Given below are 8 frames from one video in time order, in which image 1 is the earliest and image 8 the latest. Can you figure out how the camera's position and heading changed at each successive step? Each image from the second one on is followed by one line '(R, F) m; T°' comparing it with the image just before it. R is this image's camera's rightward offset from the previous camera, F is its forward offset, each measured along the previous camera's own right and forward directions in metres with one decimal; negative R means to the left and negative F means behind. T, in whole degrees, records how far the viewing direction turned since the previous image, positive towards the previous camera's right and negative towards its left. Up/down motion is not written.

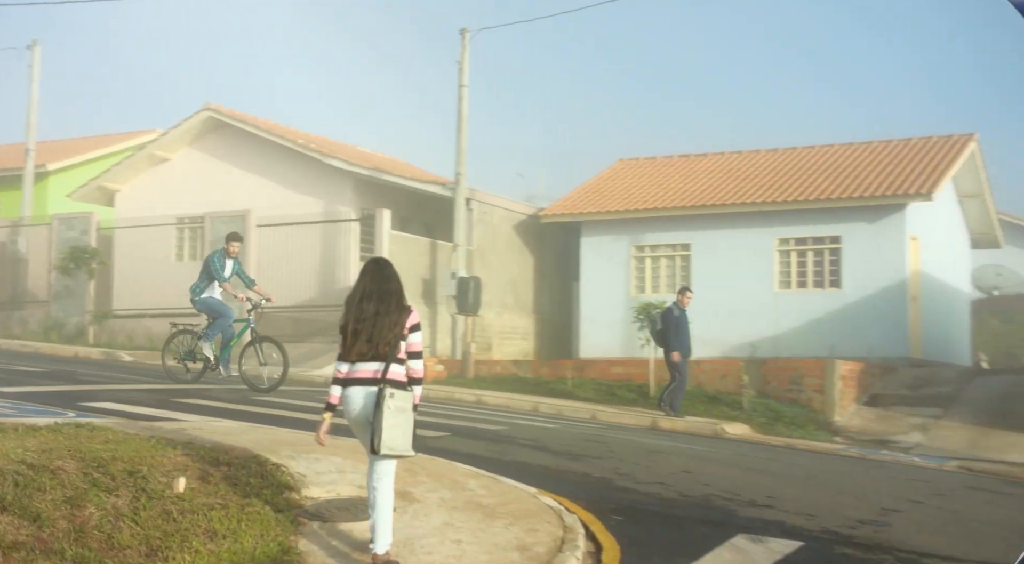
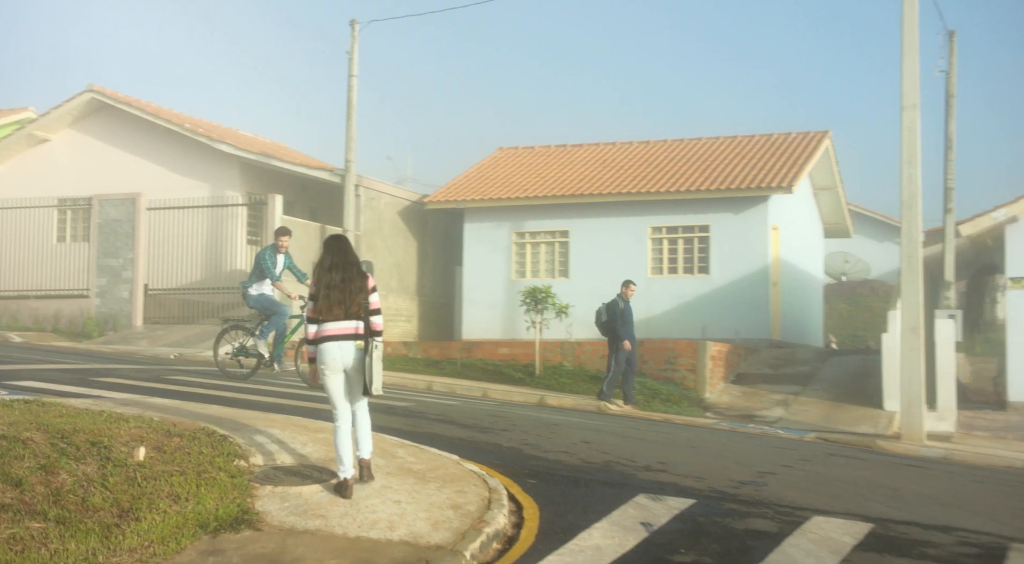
(-0.5, -0.7) m; +8°
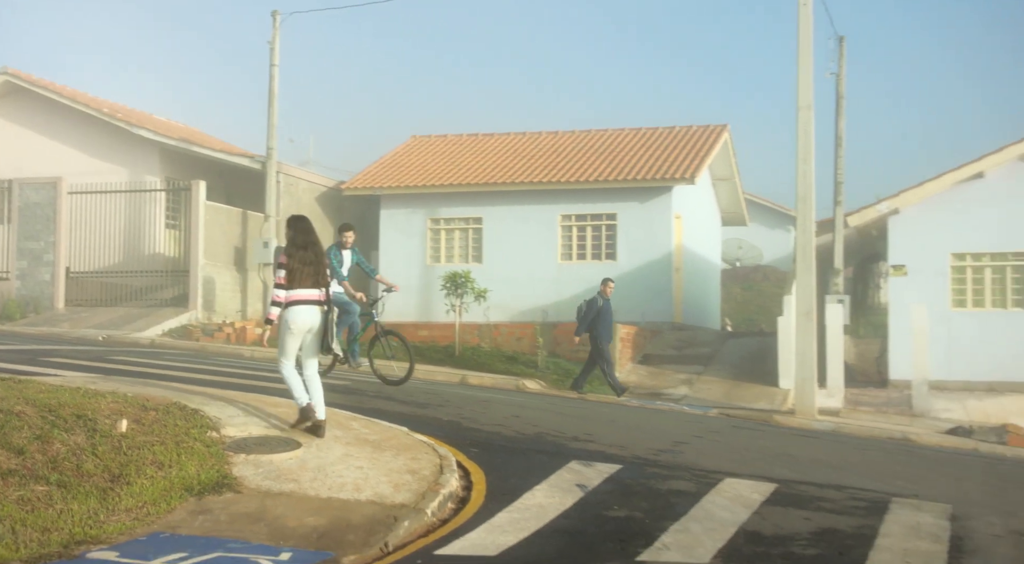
(-0.4, -0.8) m; +6°
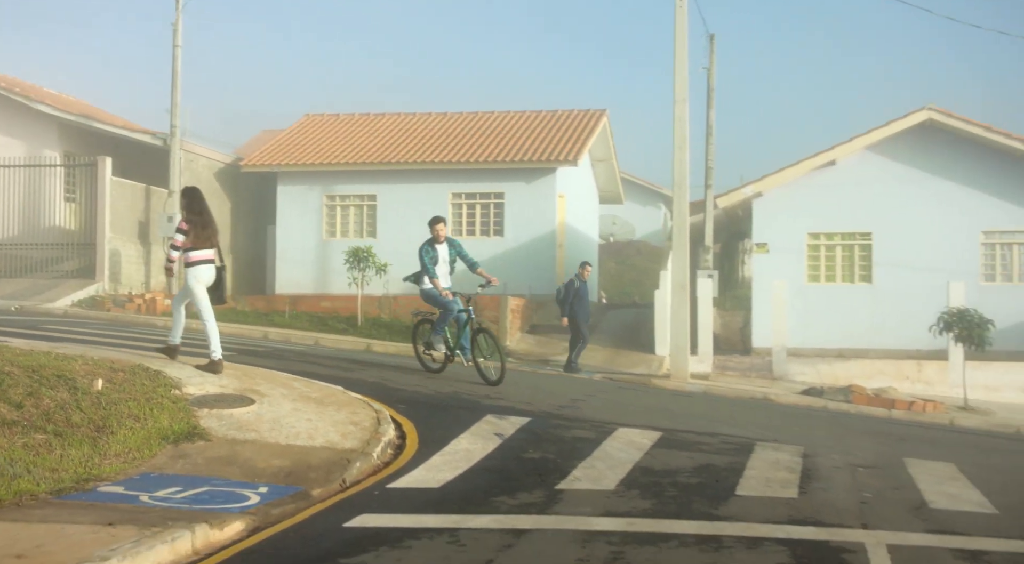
(-0.5, -1.2) m; +7°
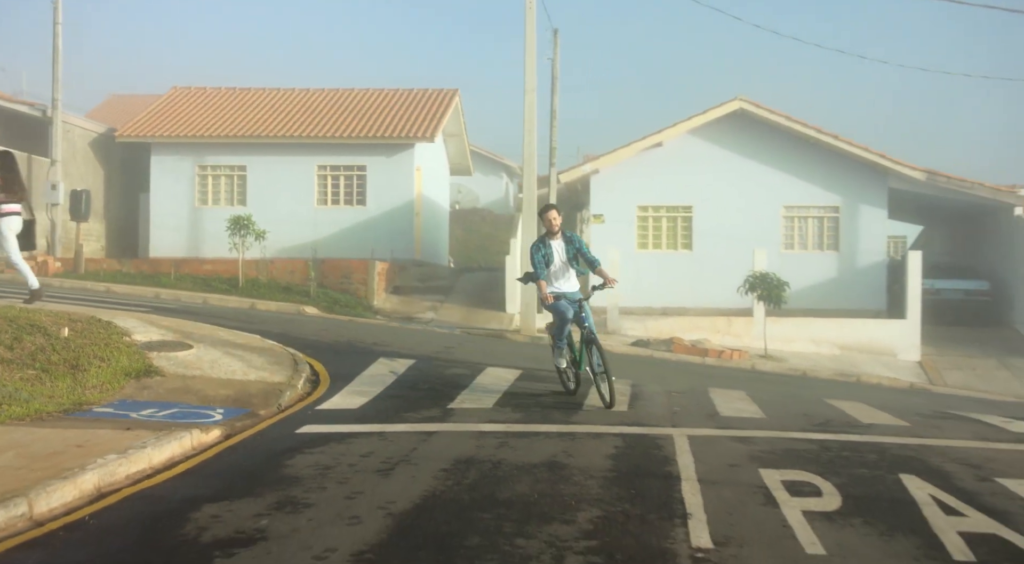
(-0.6, -2.2) m; +9°
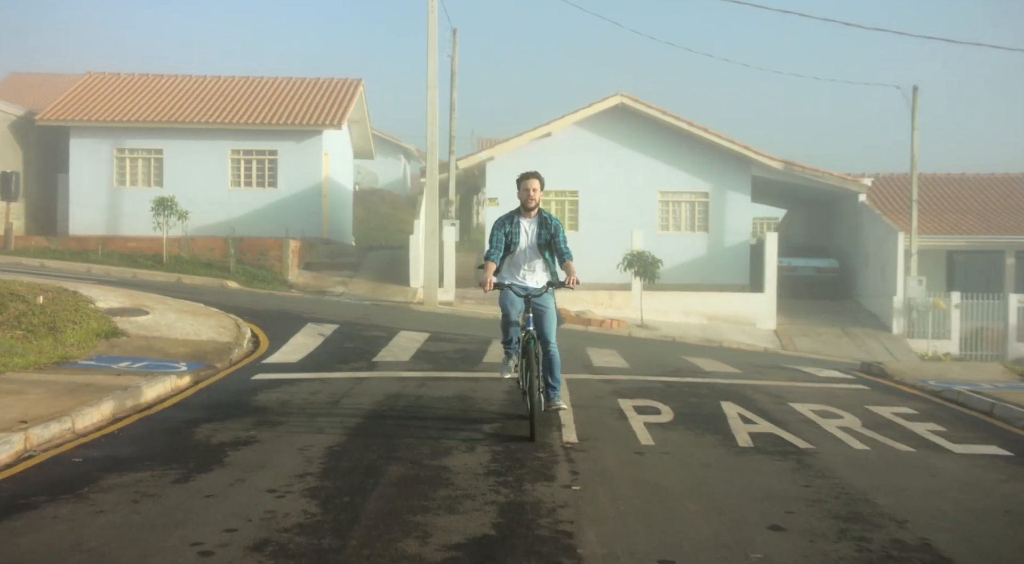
(-0.2, -2.1) m; +6°
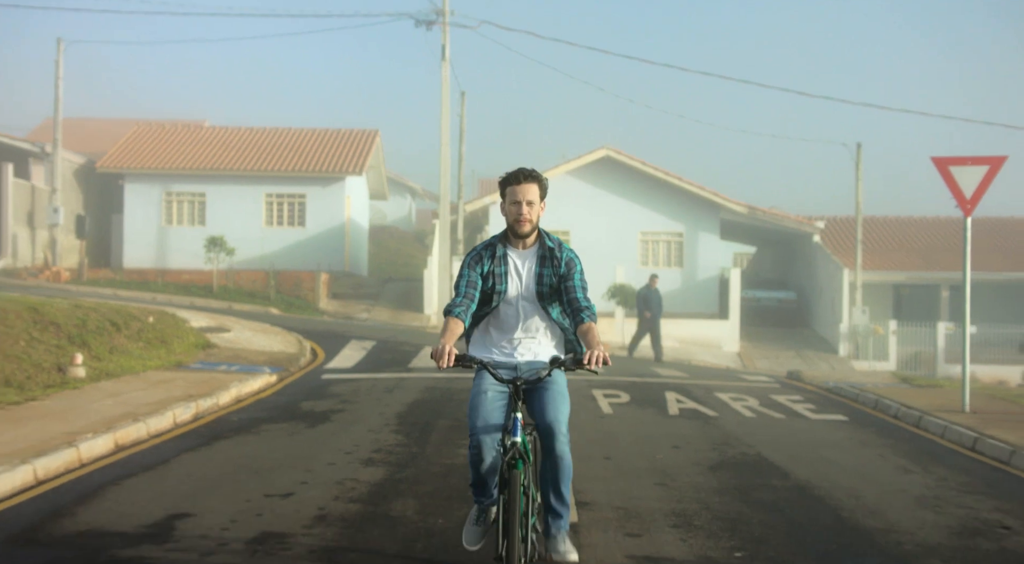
(-0.1, -3.6) m; 0°
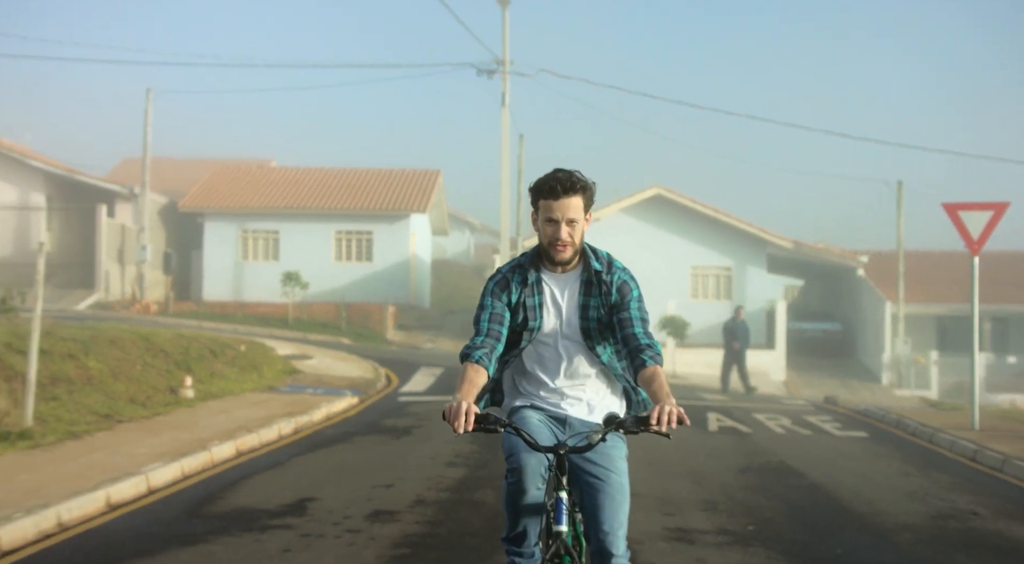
(0.0, -1.5) m; -3°
